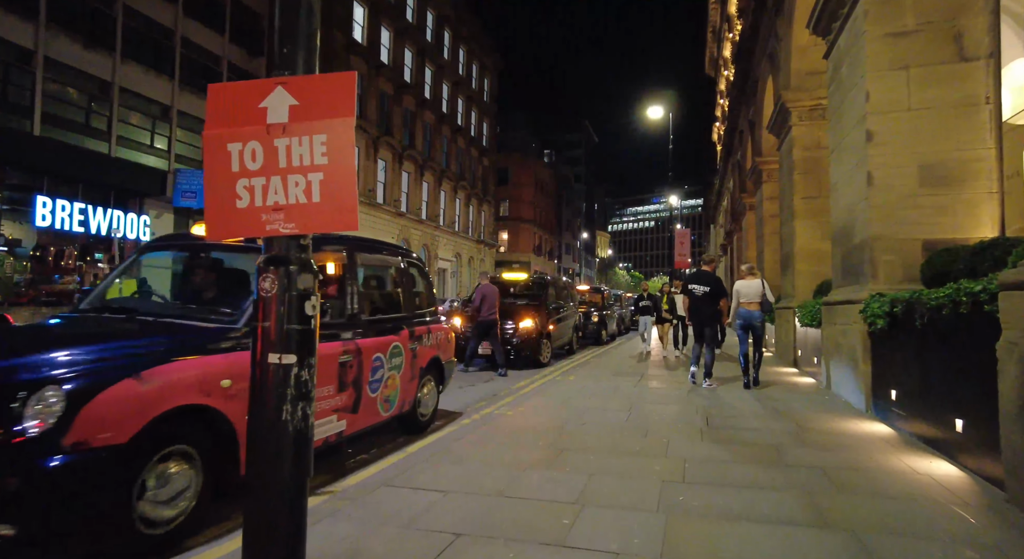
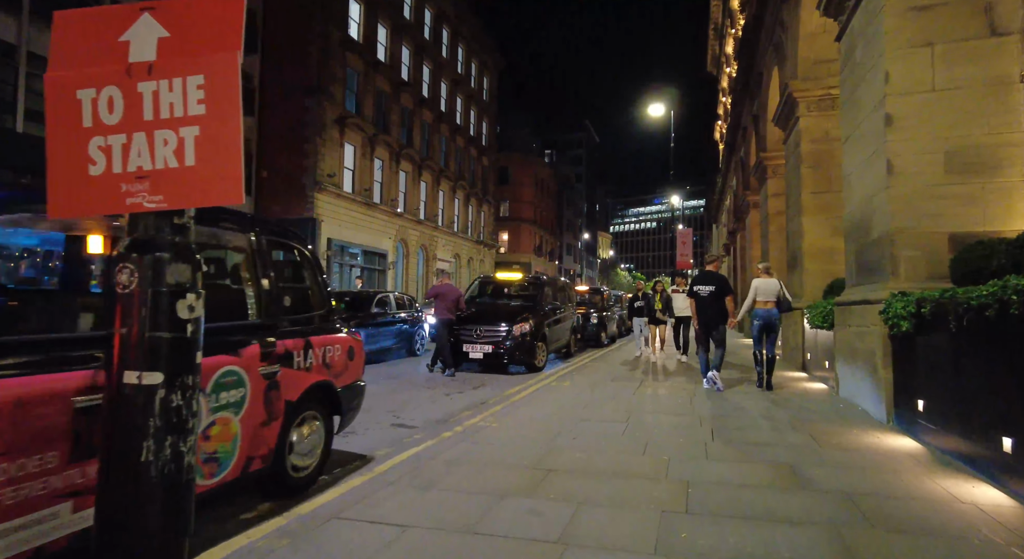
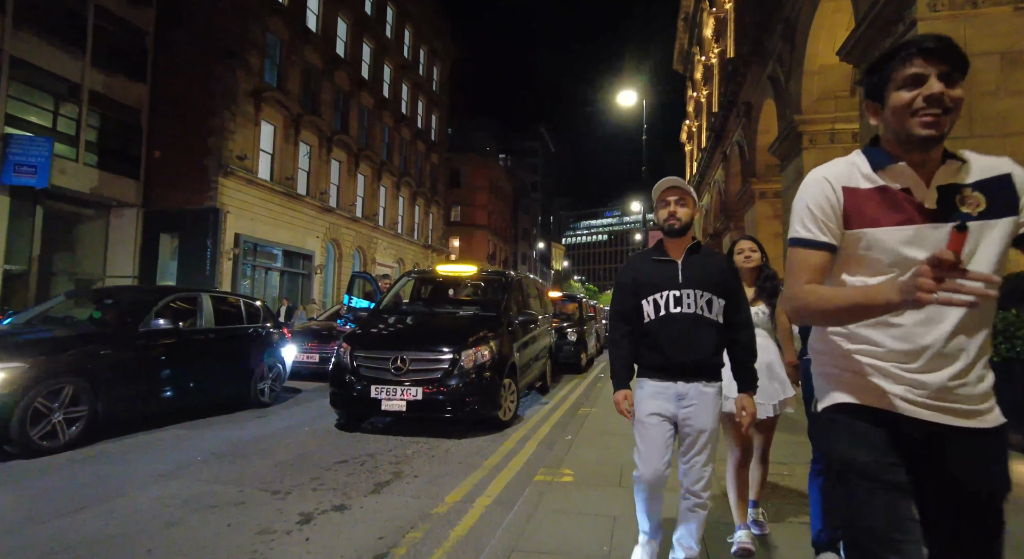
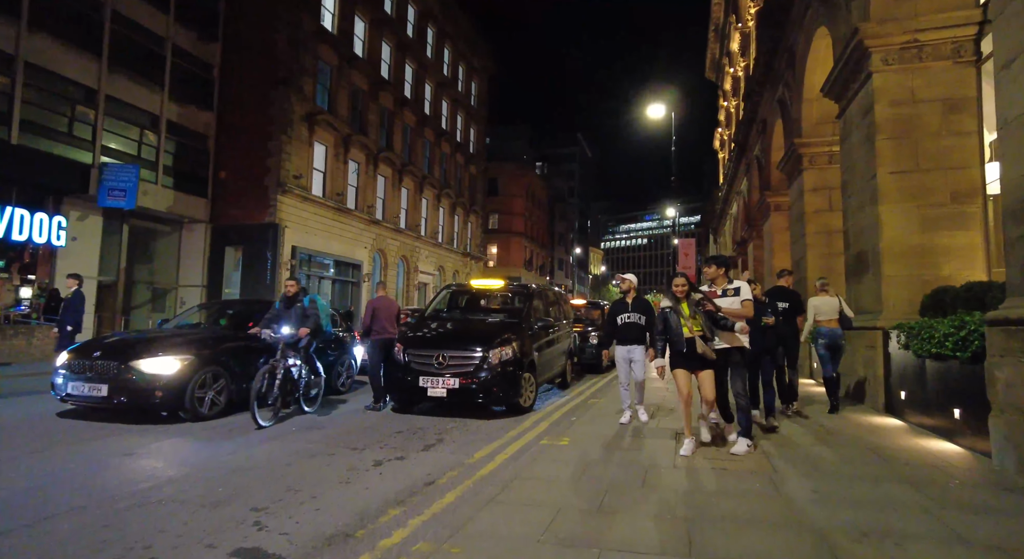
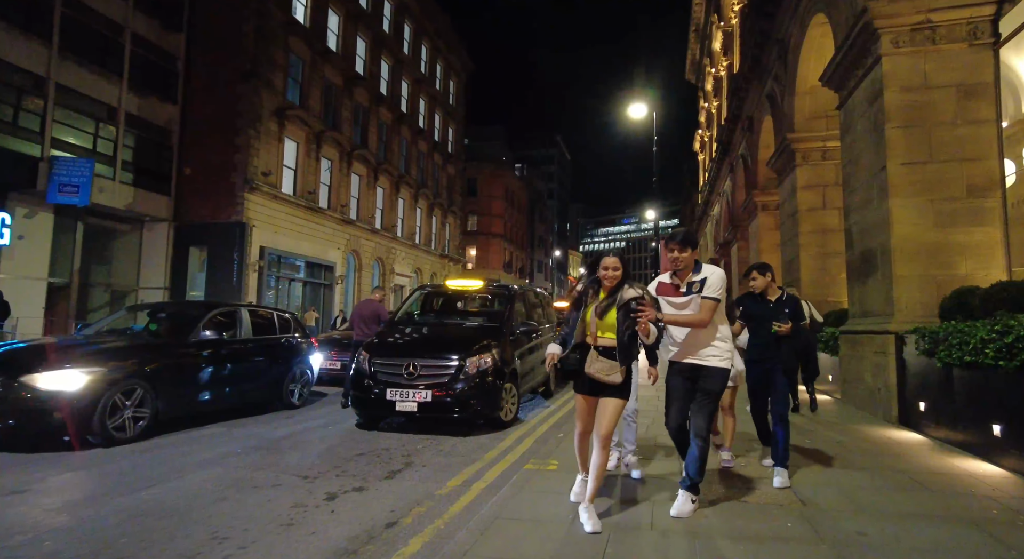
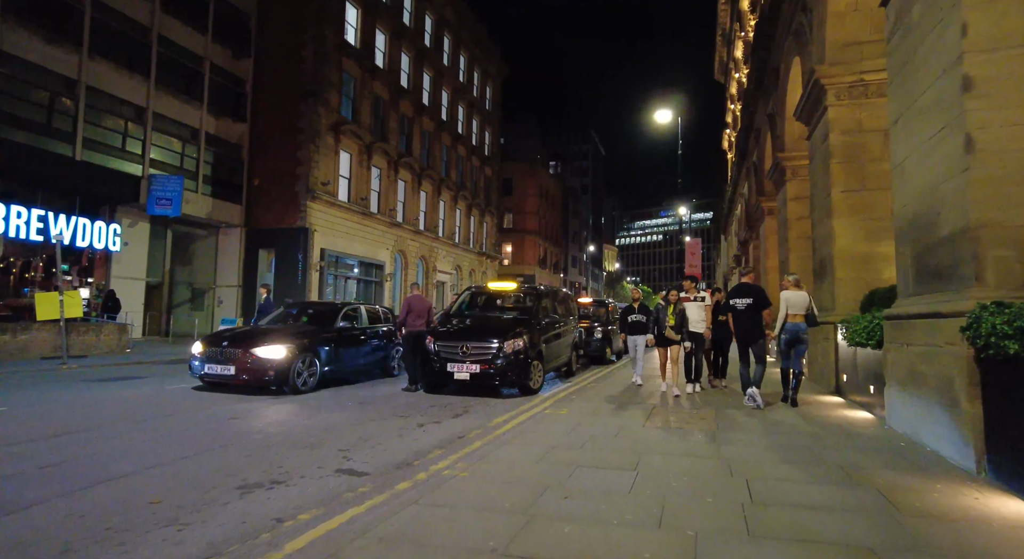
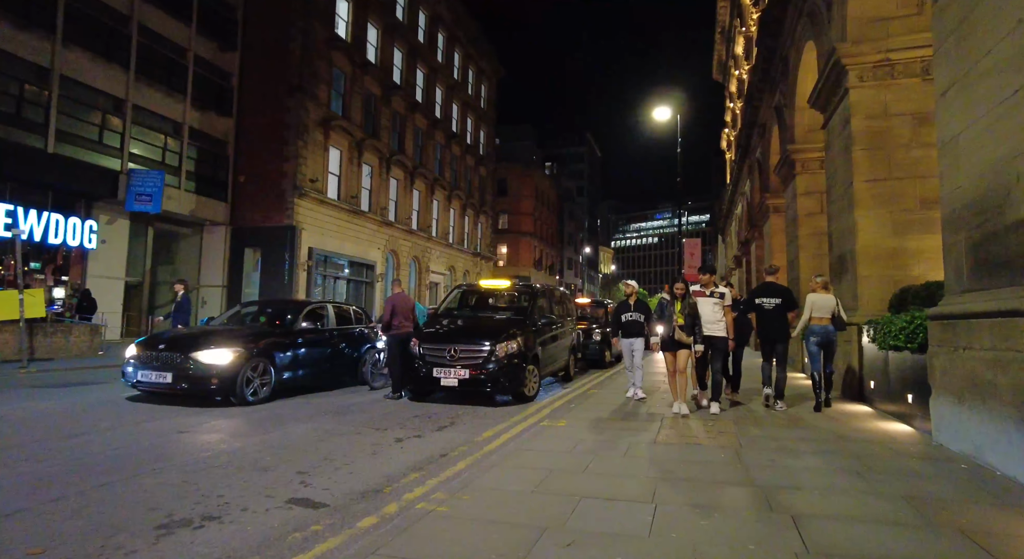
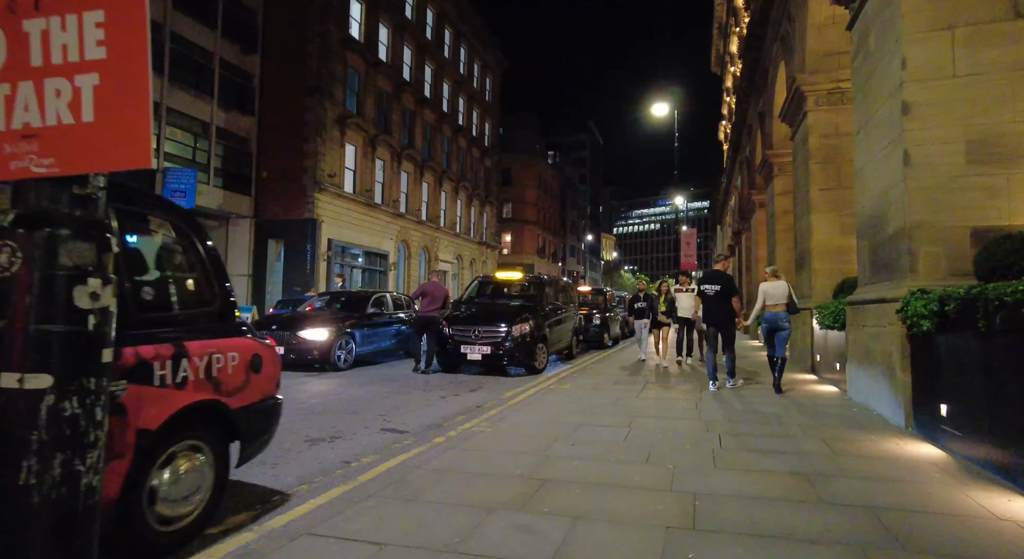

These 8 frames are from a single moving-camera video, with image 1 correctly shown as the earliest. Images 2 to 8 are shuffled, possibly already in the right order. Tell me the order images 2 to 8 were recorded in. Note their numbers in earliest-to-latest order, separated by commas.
2, 8, 6, 7, 4, 5, 3
